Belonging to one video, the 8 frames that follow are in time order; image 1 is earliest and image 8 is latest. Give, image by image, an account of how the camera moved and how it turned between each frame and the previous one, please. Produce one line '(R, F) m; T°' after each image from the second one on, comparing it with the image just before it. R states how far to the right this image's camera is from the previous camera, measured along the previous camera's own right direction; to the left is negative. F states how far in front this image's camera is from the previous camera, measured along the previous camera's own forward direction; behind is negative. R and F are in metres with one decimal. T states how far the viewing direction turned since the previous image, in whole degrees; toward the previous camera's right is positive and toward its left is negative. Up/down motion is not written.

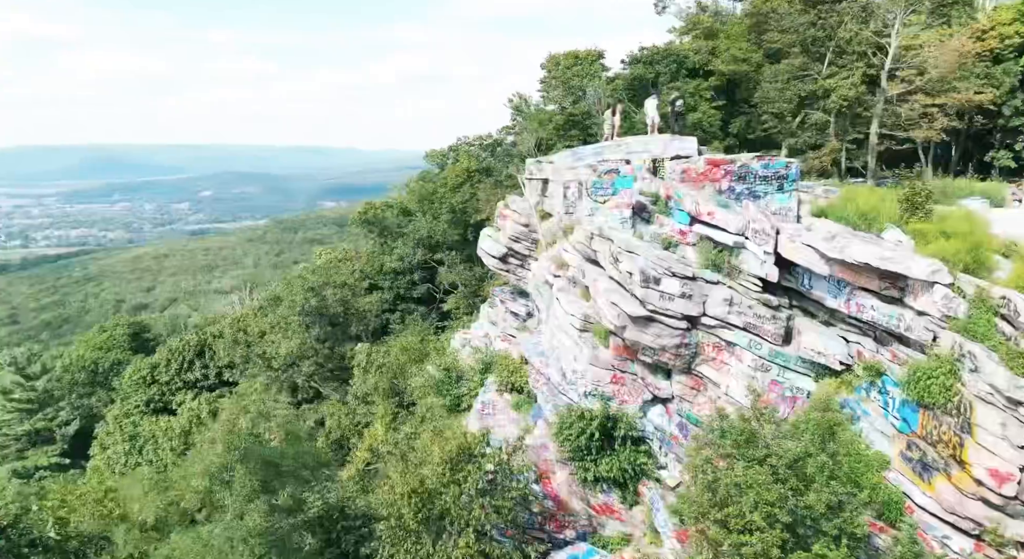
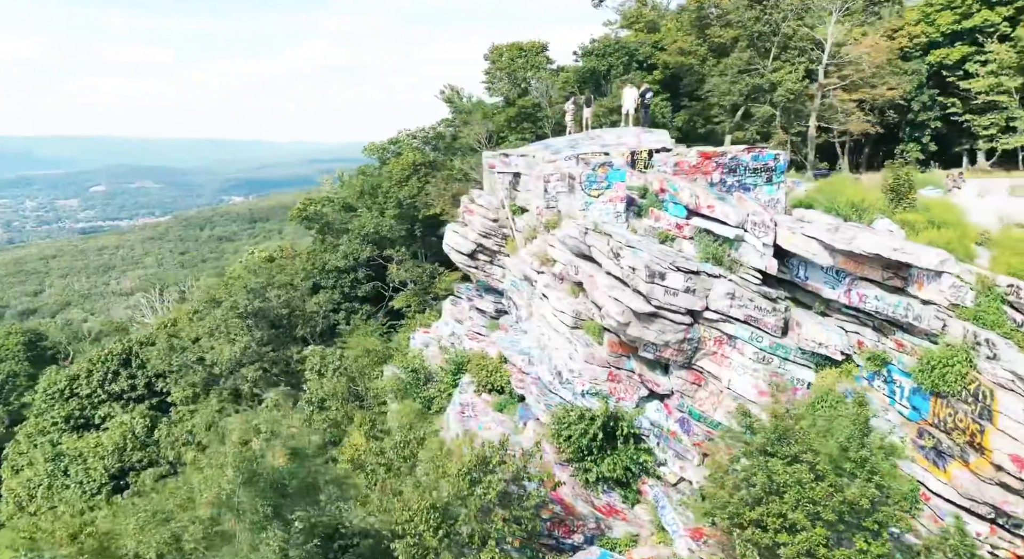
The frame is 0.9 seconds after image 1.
(-1.6, +0.8) m; +6°
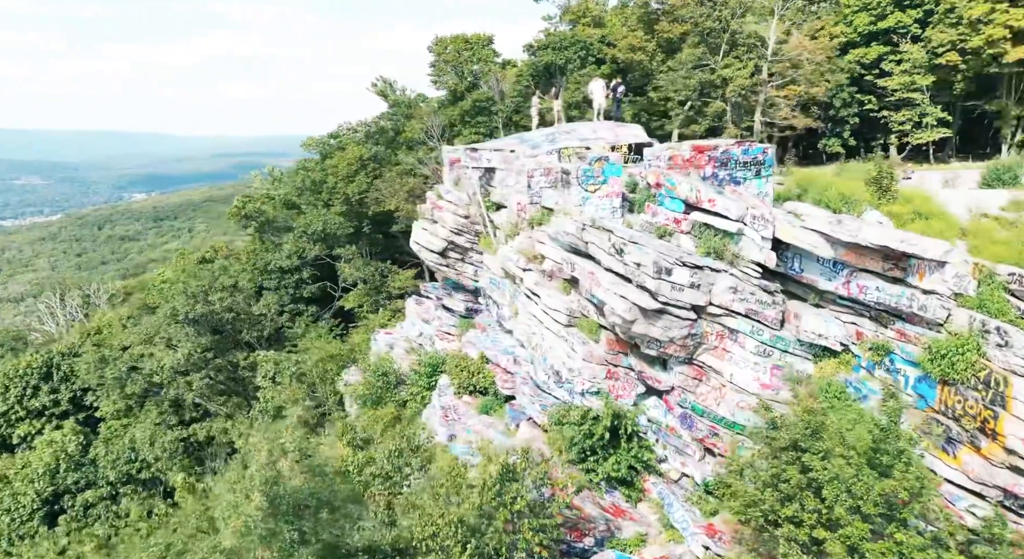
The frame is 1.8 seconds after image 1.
(-1.5, +0.7) m; +6°
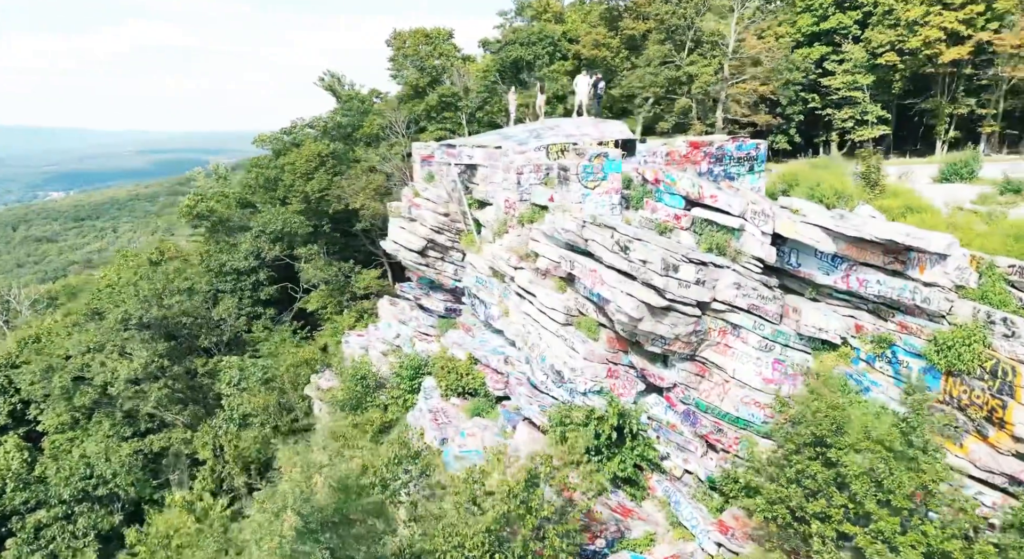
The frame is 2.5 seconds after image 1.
(-1.2, +0.5) m; +4°
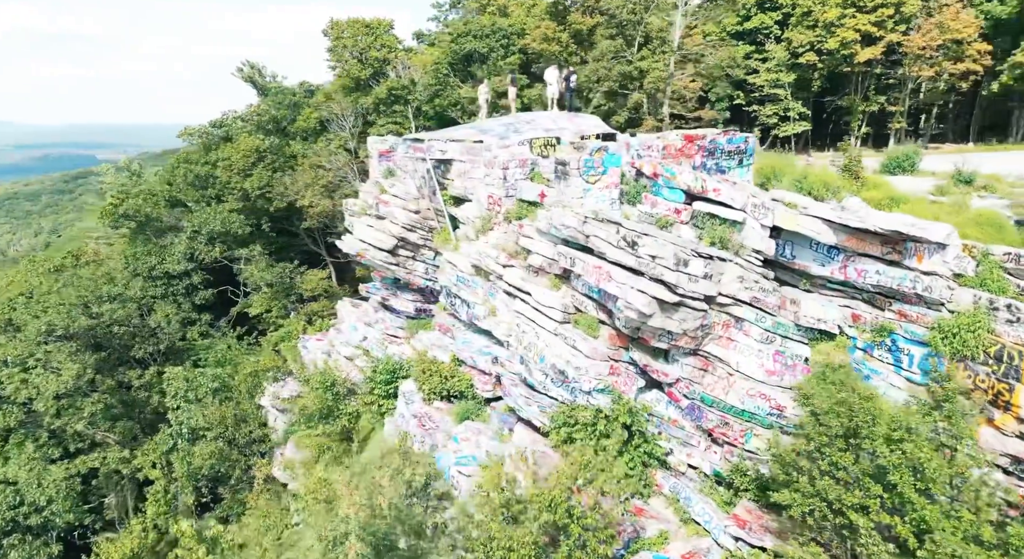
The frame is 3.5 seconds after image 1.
(-1.7, +0.7) m; +6°
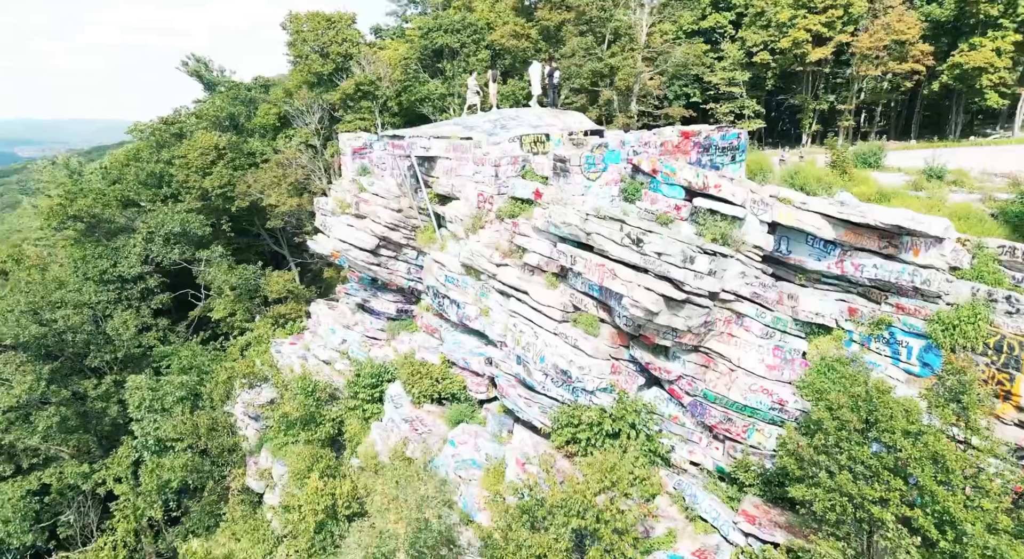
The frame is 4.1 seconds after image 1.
(-1.1, +0.4) m; +4°
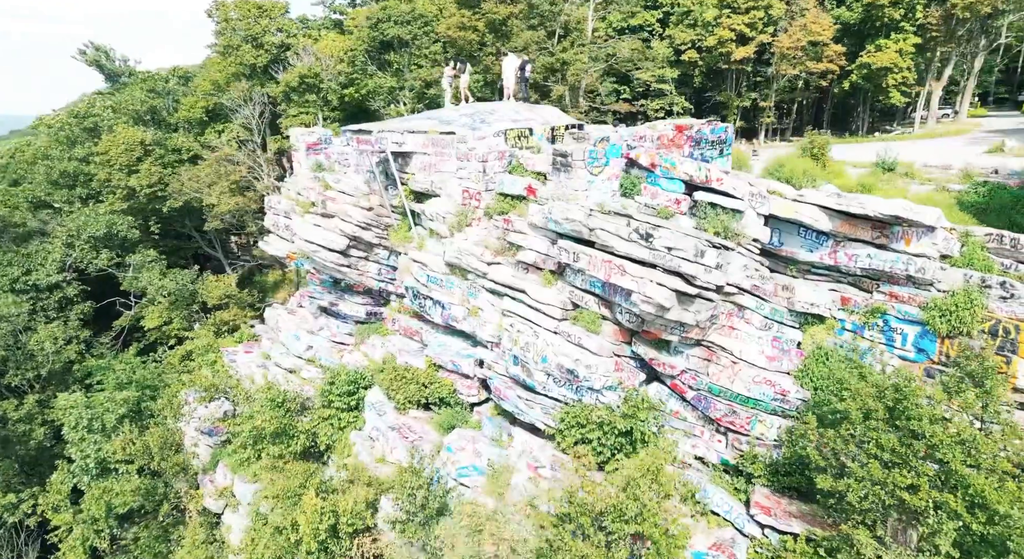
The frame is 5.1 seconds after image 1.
(-1.7, +0.6) m; +6°
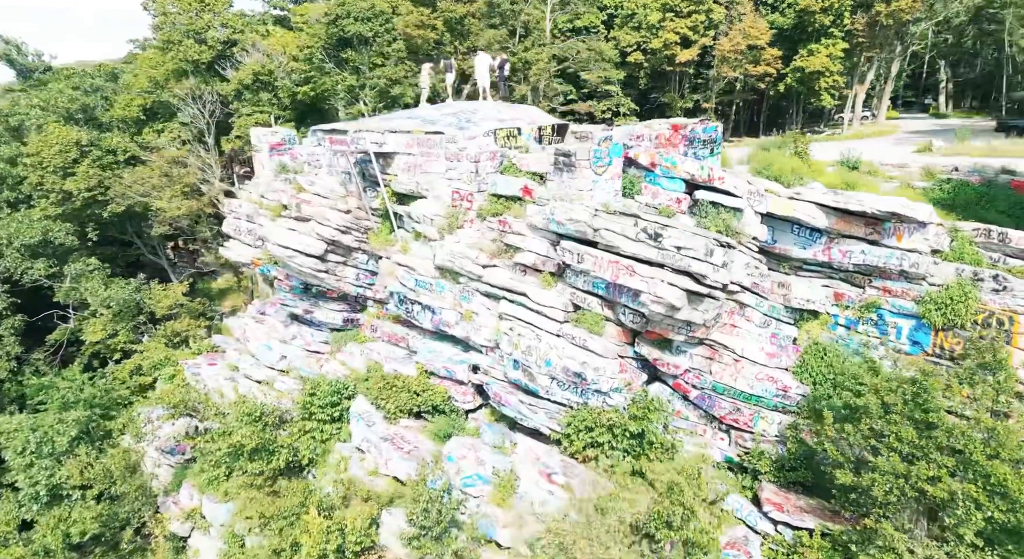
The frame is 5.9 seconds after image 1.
(-1.4, +0.5) m; +5°
